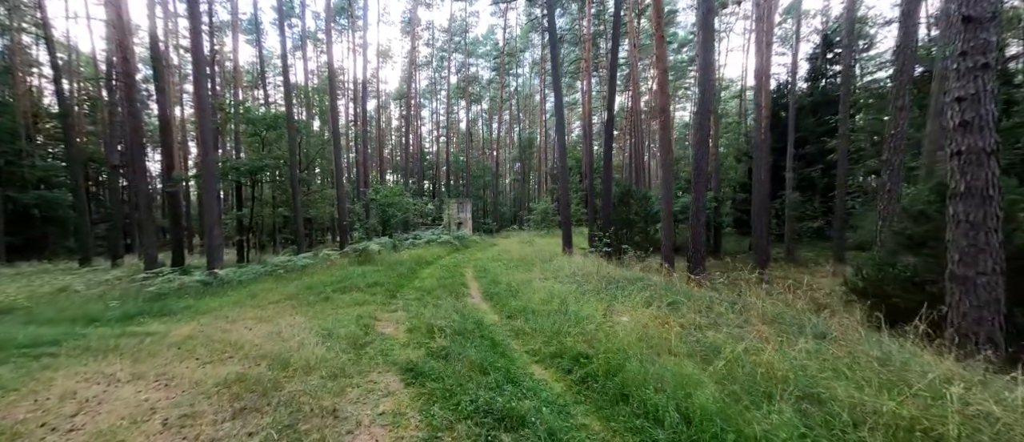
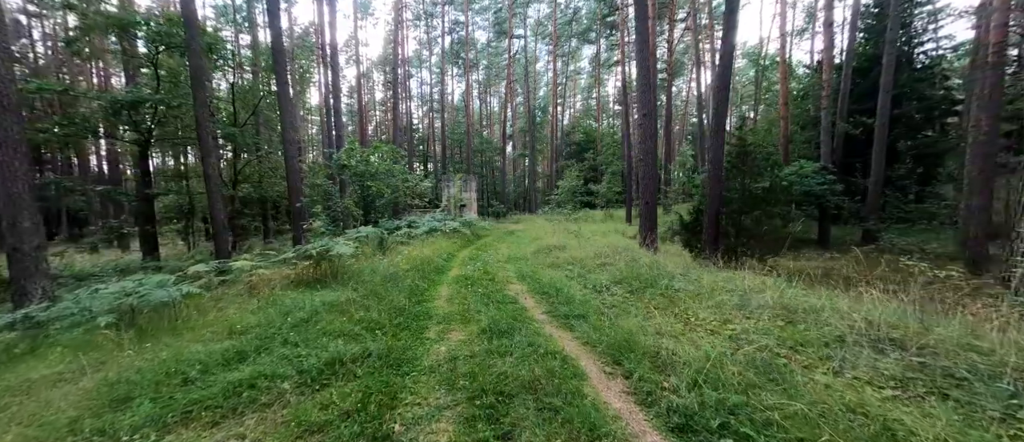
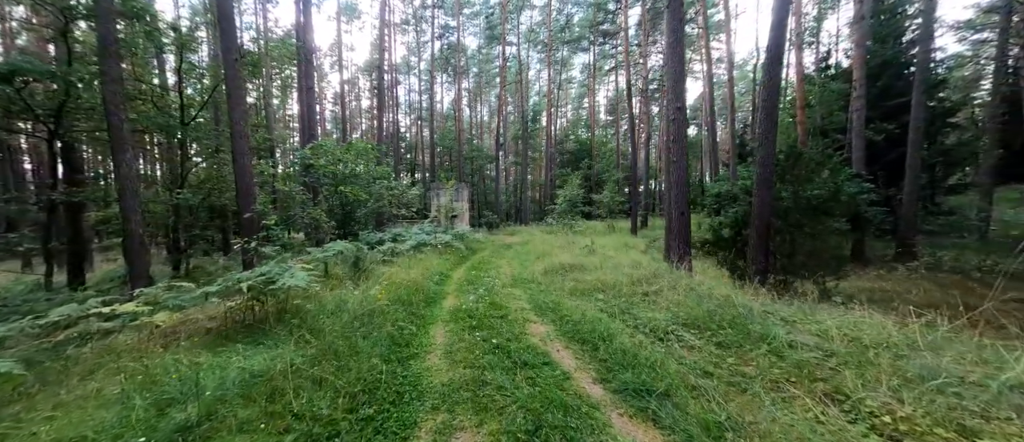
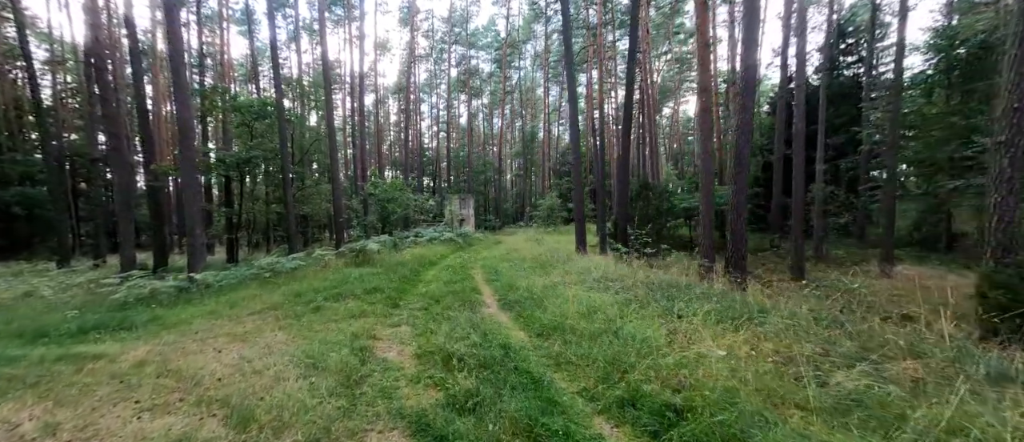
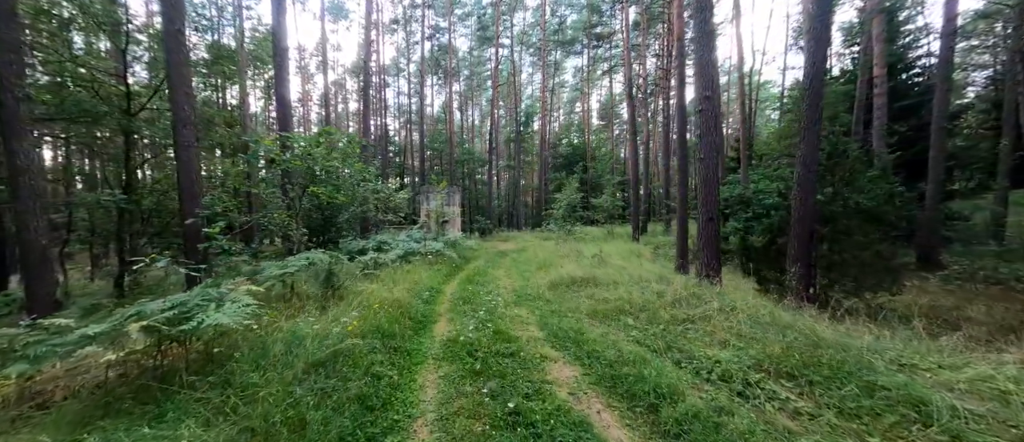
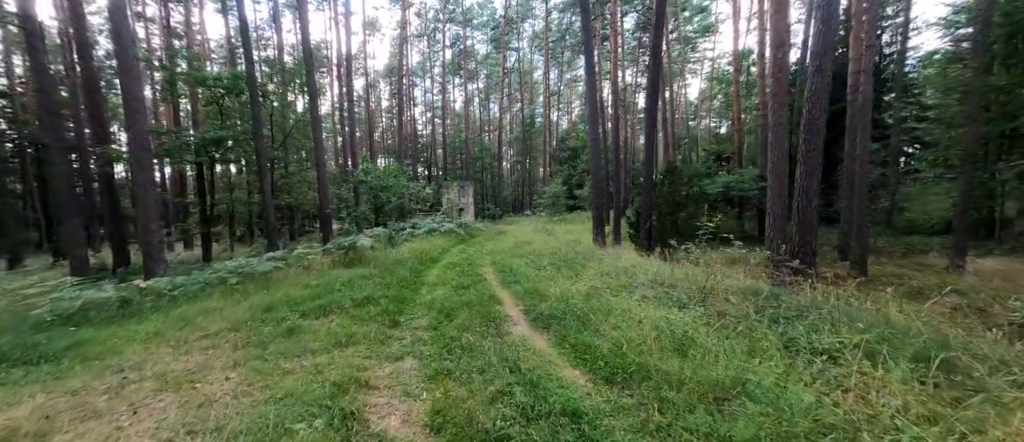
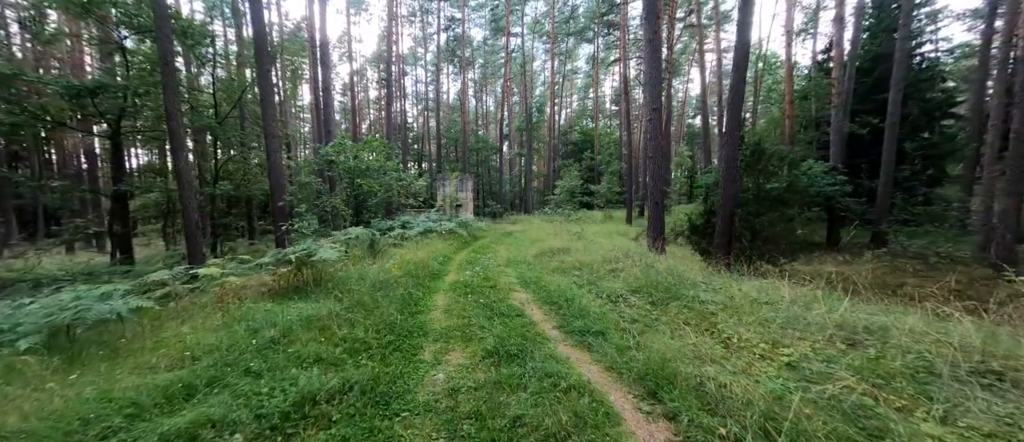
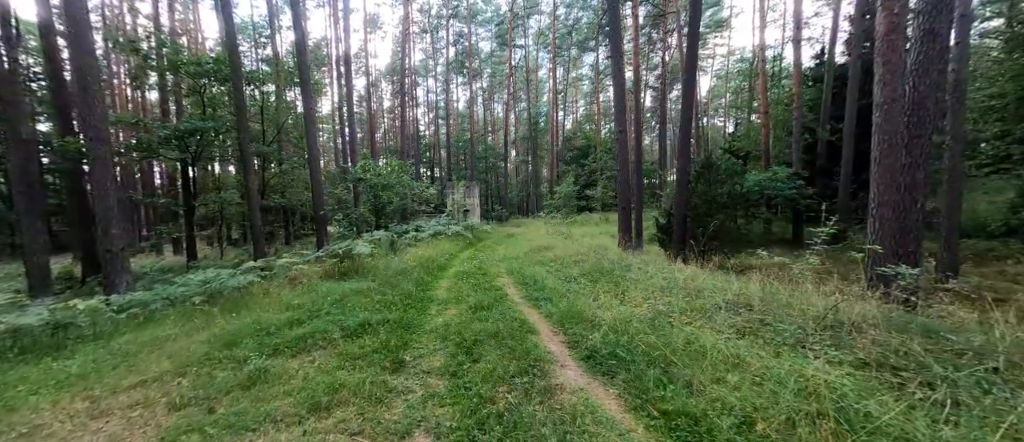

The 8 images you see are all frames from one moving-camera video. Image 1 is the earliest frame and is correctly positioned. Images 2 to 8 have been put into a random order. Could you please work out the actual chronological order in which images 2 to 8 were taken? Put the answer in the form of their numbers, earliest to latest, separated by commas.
4, 6, 8, 2, 7, 3, 5
